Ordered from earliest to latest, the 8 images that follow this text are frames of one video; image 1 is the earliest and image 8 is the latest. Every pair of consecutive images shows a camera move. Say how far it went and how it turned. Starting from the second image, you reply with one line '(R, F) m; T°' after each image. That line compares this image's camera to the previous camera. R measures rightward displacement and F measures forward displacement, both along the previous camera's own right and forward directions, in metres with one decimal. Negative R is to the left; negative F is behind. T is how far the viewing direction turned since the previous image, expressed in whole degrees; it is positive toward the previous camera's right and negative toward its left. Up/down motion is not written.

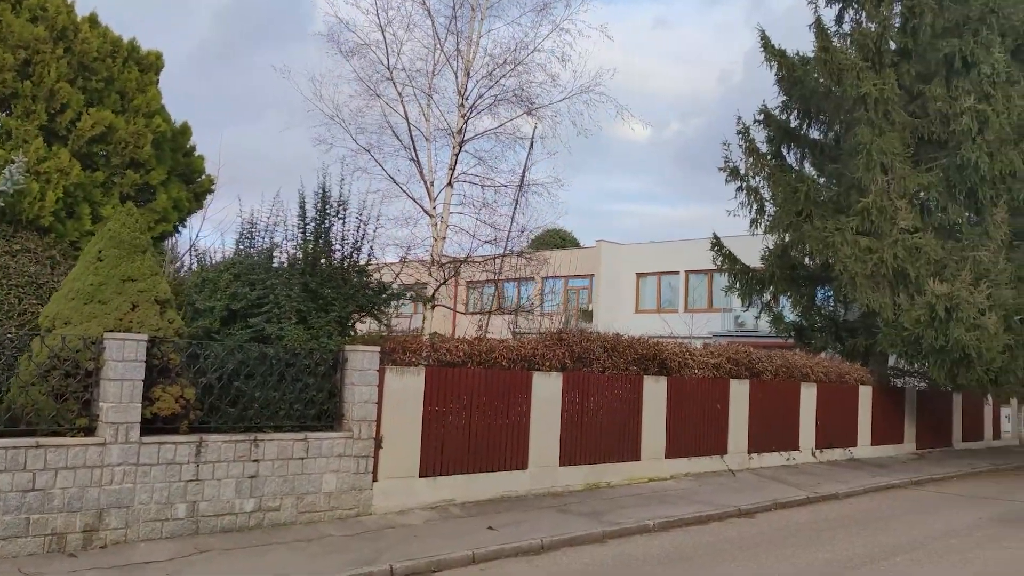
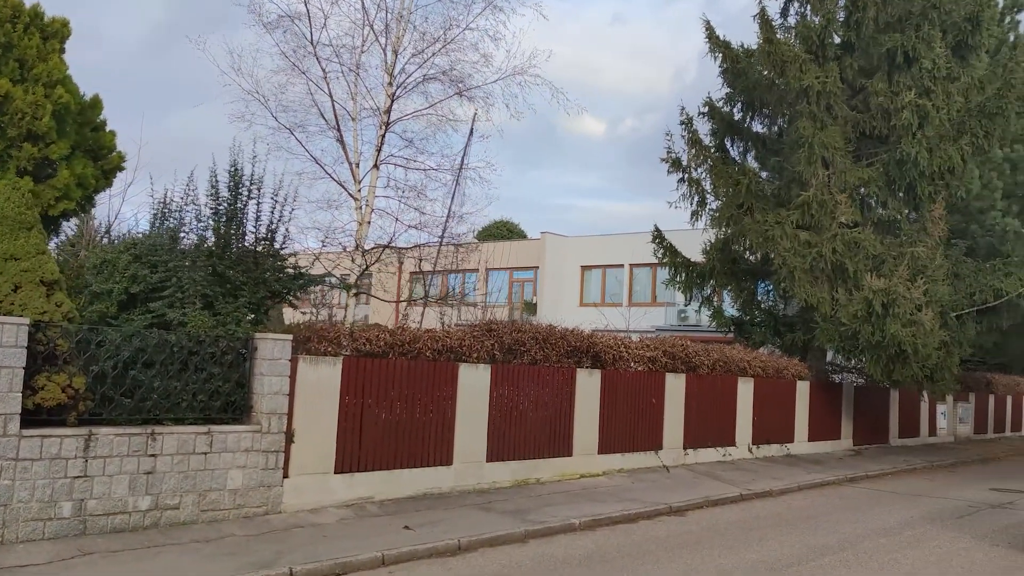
(+0.3, +0.4) m; +3°
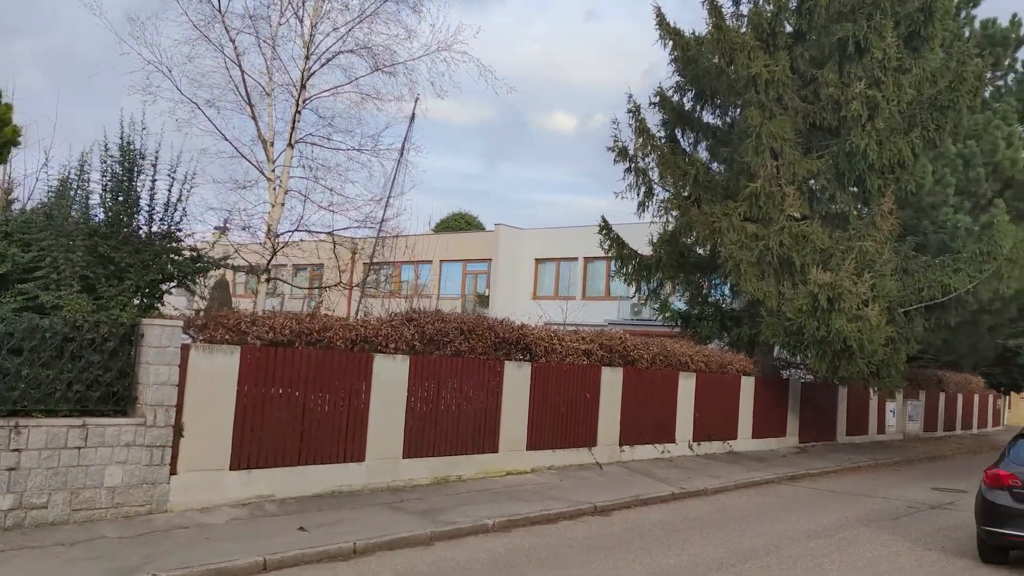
(+0.5, +0.6) m; +2°
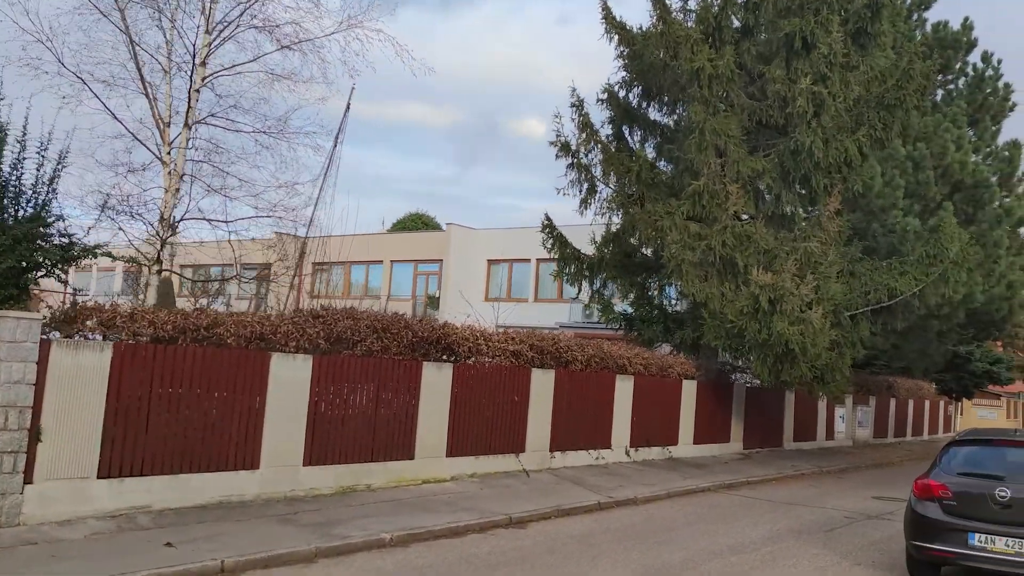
(+0.6, +0.7) m; +2°
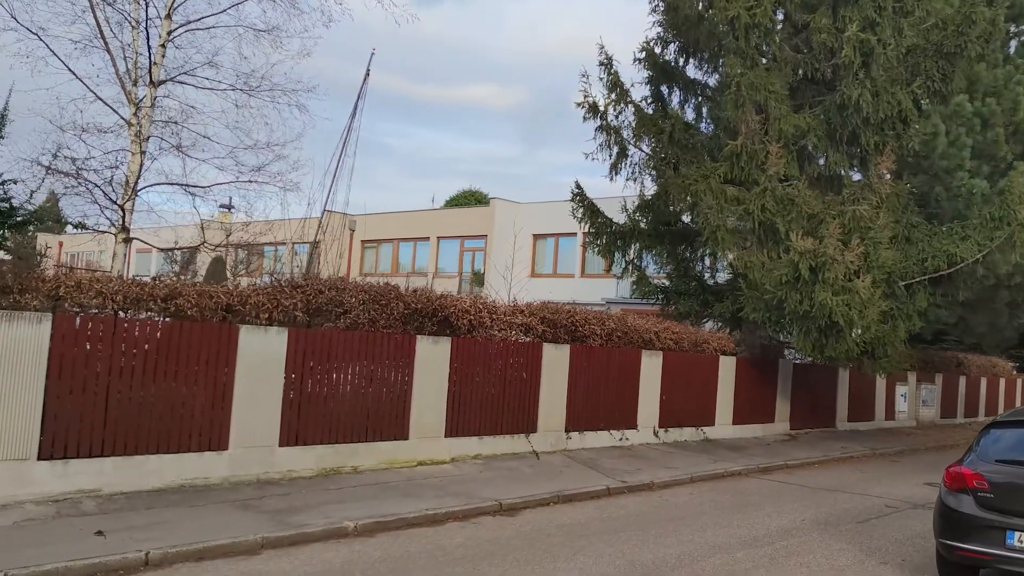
(+0.8, +0.9) m; -4°
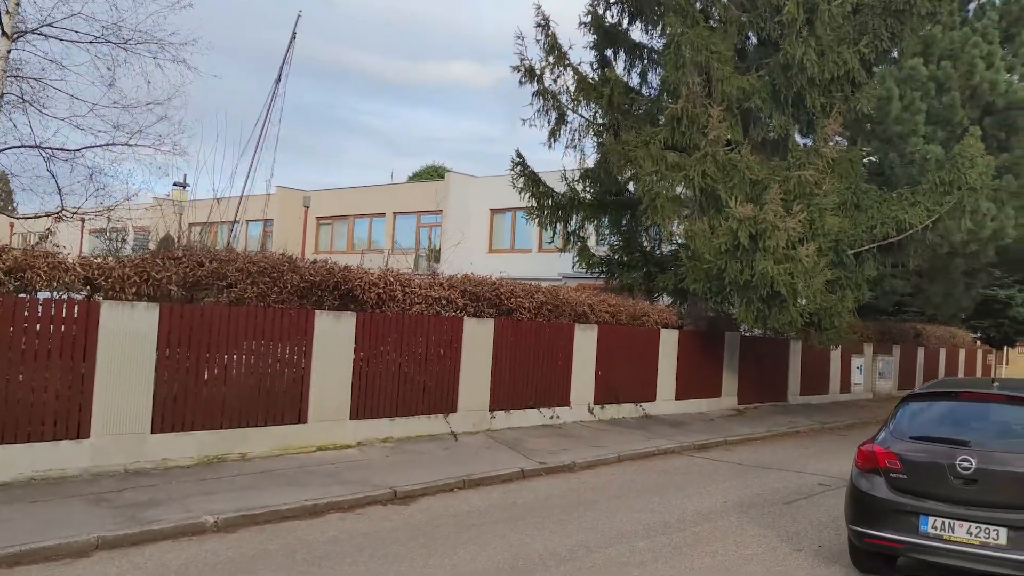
(+0.7, +0.7) m; +1°
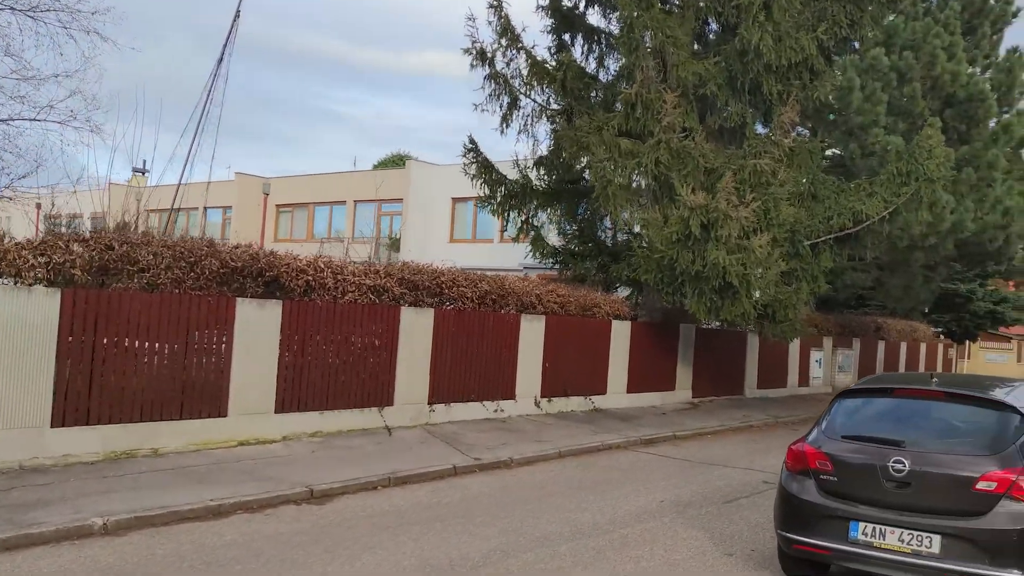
(+0.4, +0.4) m; +2°
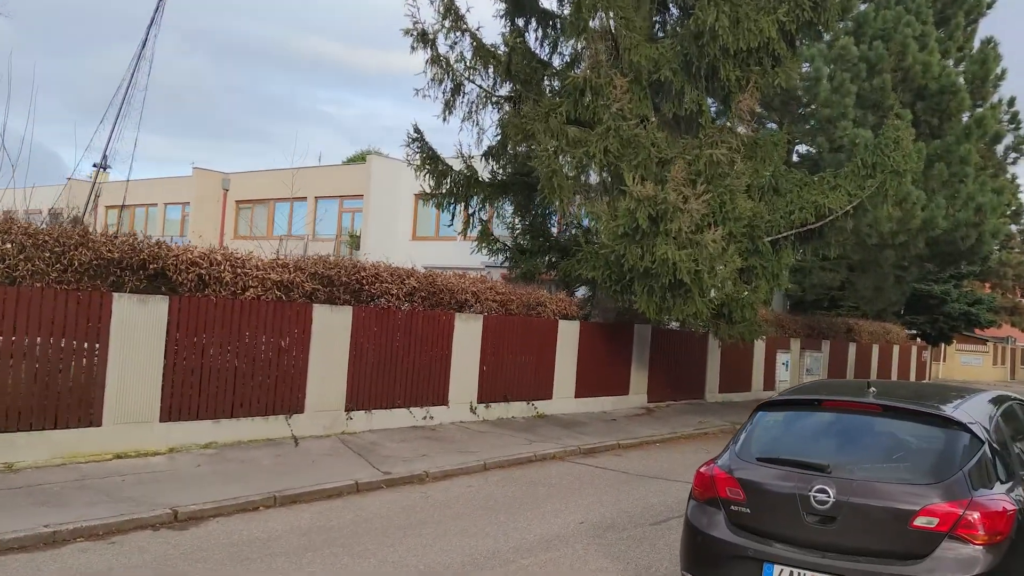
(+0.6, +0.9) m; +1°
